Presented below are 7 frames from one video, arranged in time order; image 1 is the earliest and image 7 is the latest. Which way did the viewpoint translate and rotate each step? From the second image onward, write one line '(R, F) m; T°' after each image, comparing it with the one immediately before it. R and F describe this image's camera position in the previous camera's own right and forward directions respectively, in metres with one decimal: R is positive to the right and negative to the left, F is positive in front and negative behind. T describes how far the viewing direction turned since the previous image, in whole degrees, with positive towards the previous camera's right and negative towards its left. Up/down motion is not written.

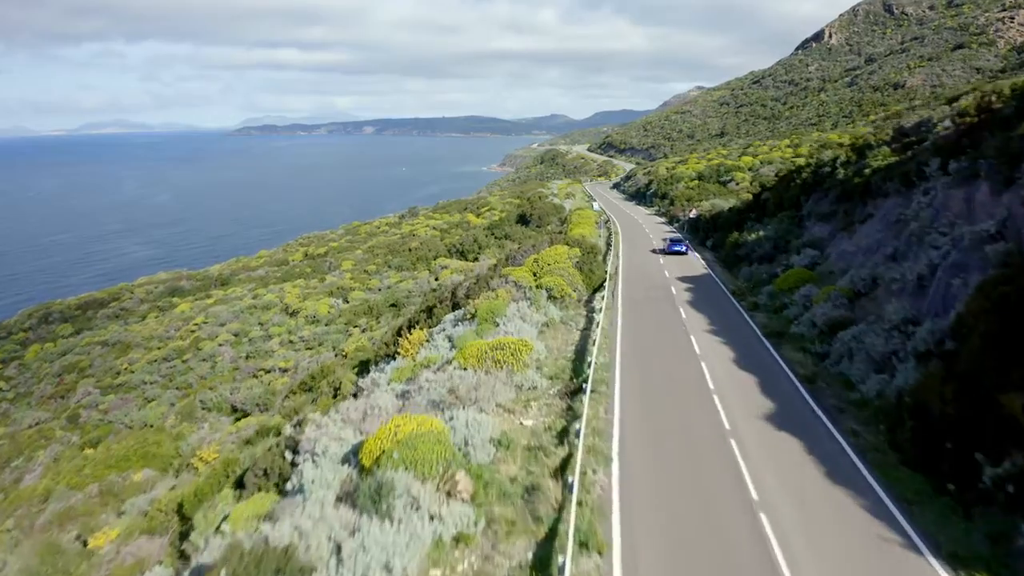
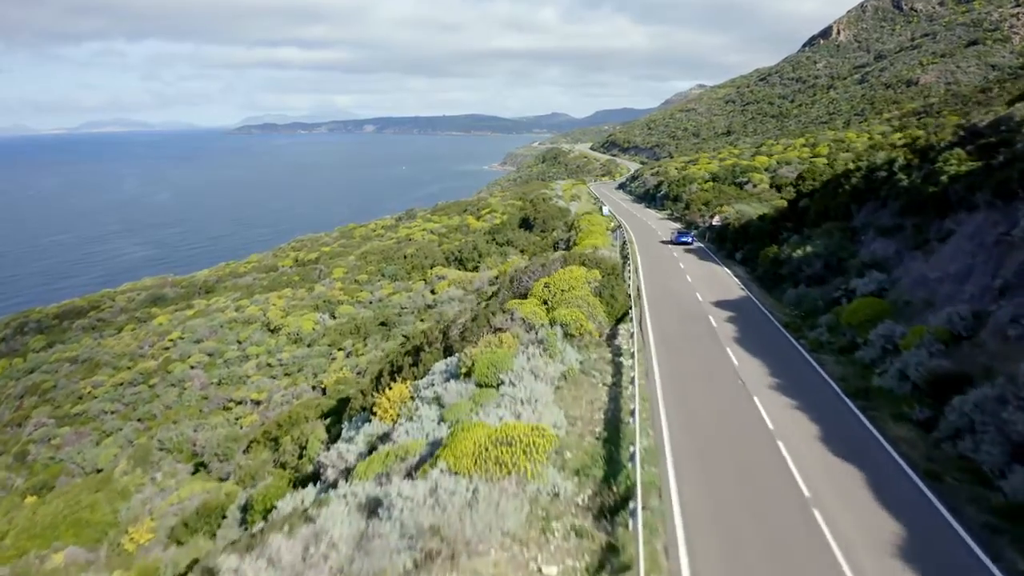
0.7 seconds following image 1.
(-0.1, +3.2) m; 0°
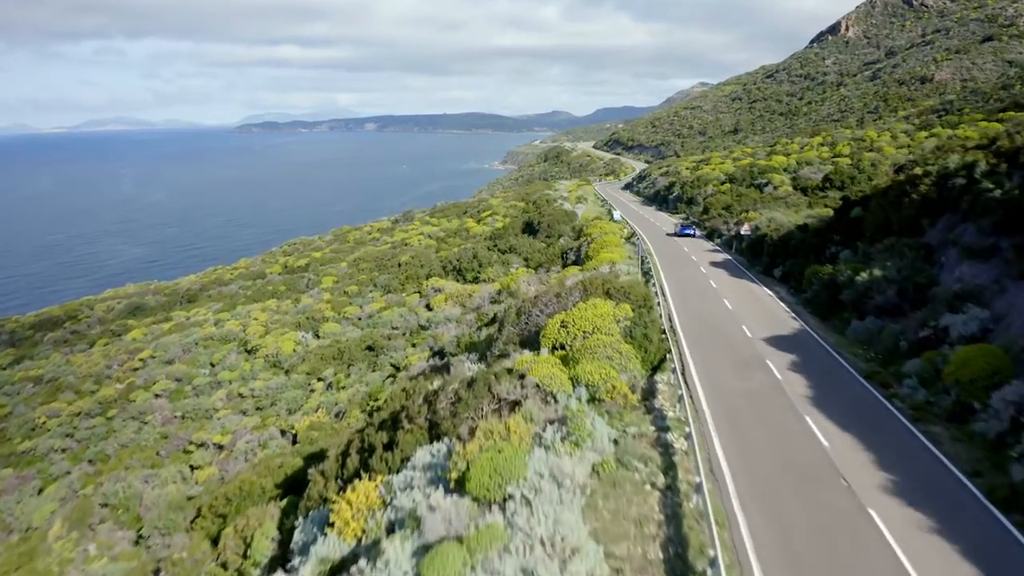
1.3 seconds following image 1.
(-0.1, +3.2) m; 0°
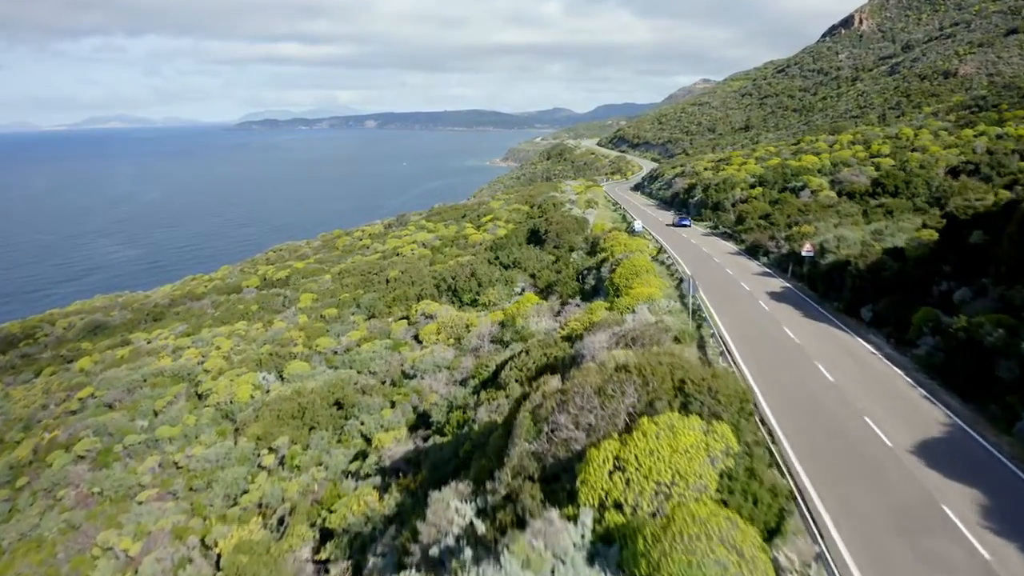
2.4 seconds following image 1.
(-0.1, +5.0) m; 0°
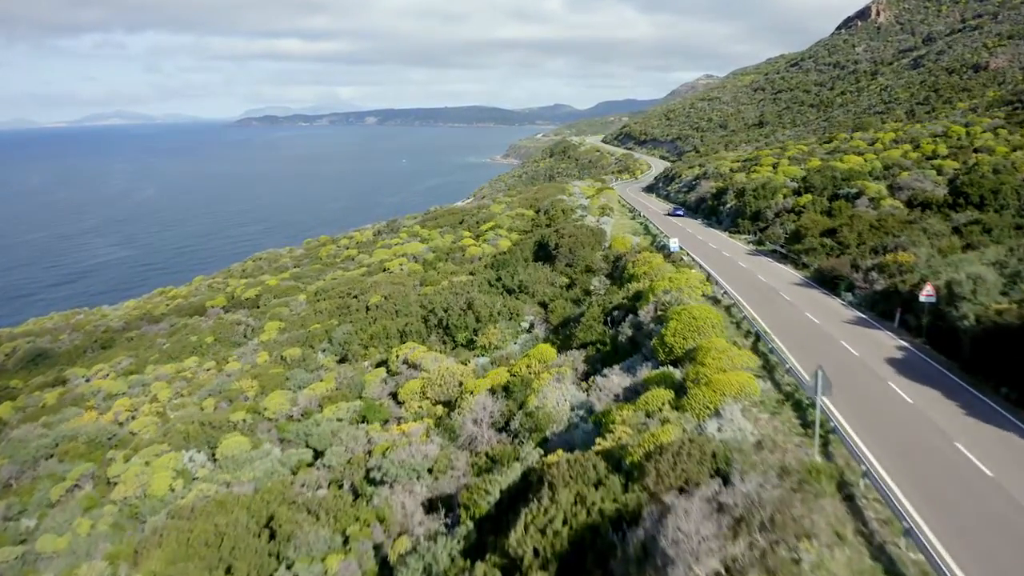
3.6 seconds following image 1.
(-0.1, +5.8) m; 0°
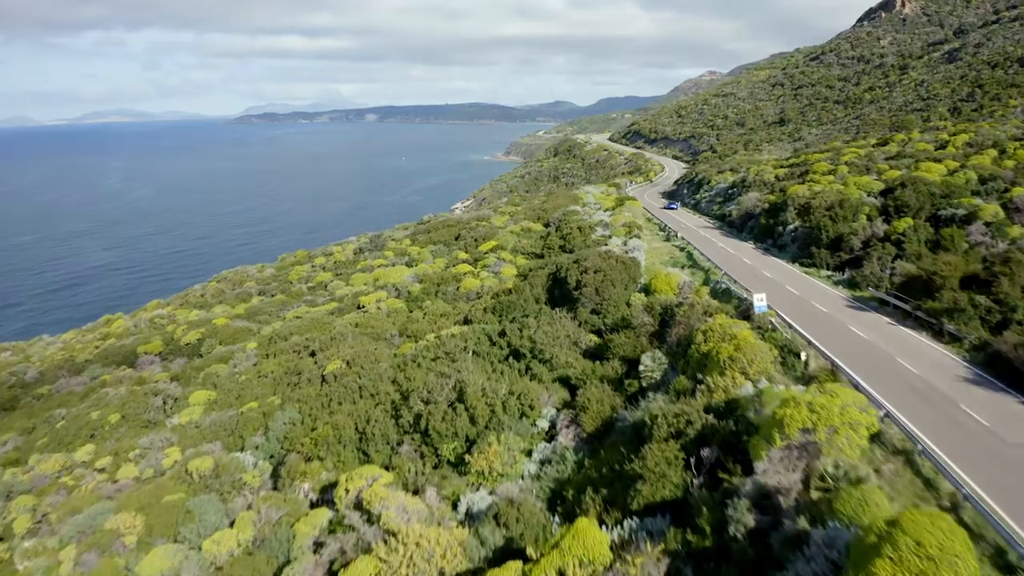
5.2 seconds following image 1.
(-0.2, +7.7) m; 0°
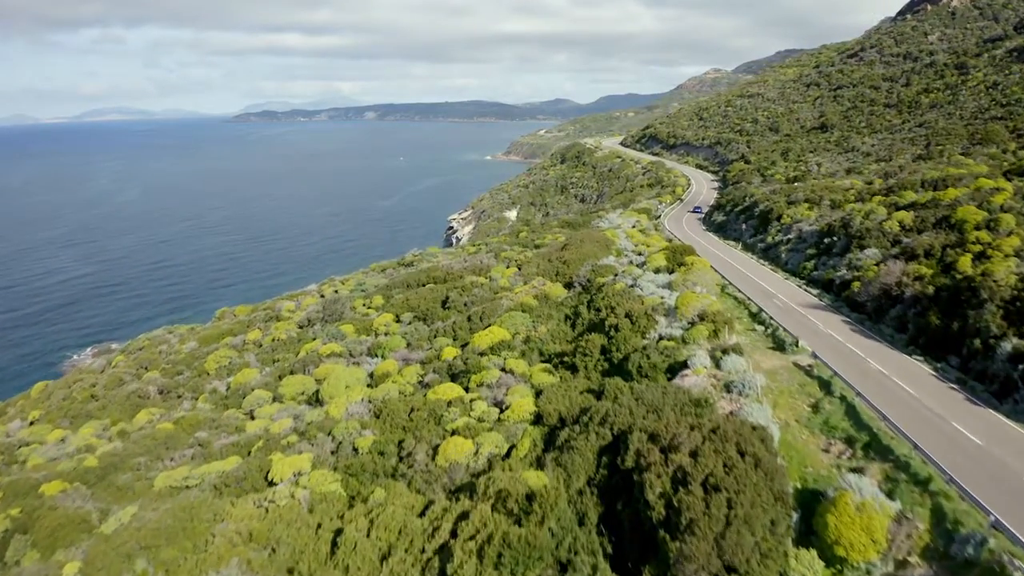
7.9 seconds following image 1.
(-0.3, +12.4) m; 0°
